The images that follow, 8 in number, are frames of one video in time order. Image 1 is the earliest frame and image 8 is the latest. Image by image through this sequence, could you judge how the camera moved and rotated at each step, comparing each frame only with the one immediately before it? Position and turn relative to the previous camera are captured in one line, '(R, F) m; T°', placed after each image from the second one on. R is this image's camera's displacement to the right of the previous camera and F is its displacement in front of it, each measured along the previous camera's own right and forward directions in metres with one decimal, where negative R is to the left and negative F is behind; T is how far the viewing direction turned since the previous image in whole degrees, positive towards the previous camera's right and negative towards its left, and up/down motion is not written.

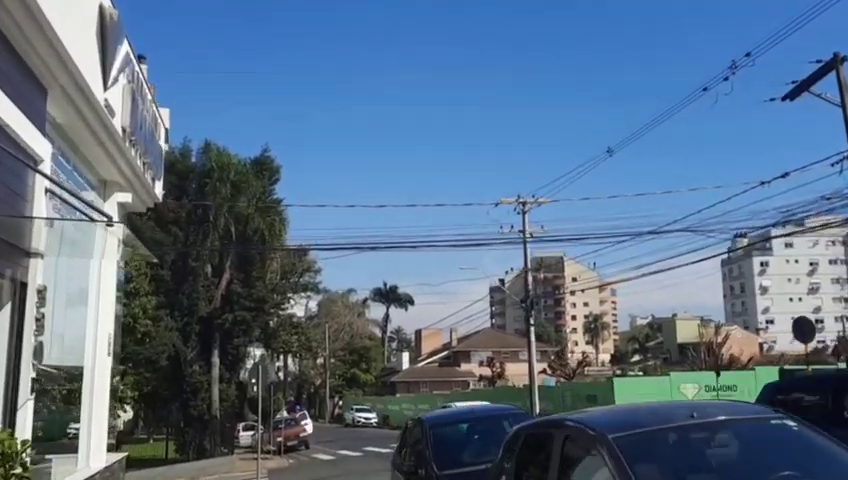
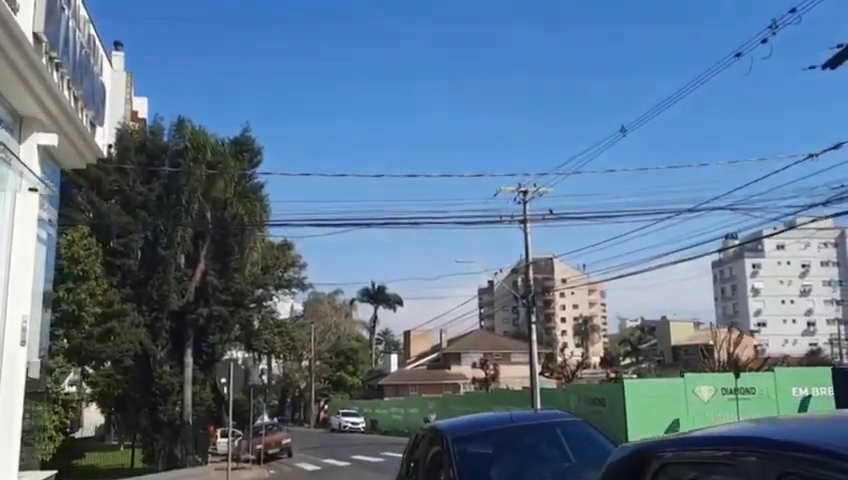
(-0.4, +3.0) m; +1°
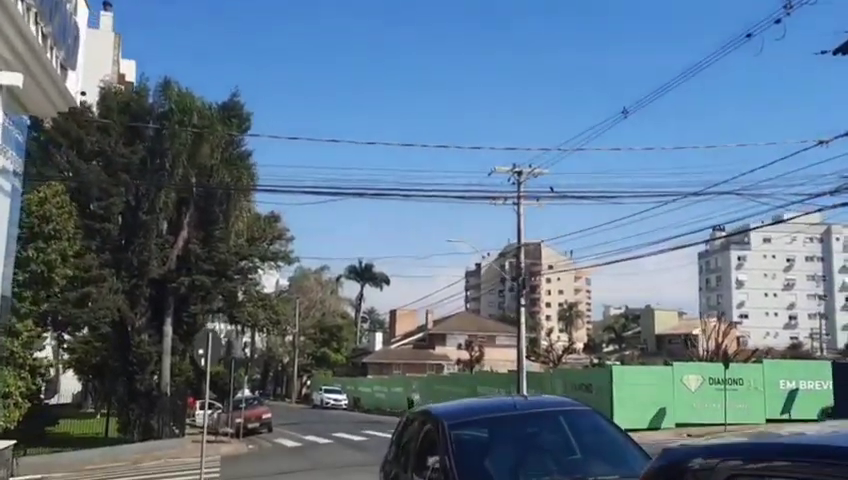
(-0.1, +0.8) m; +1°
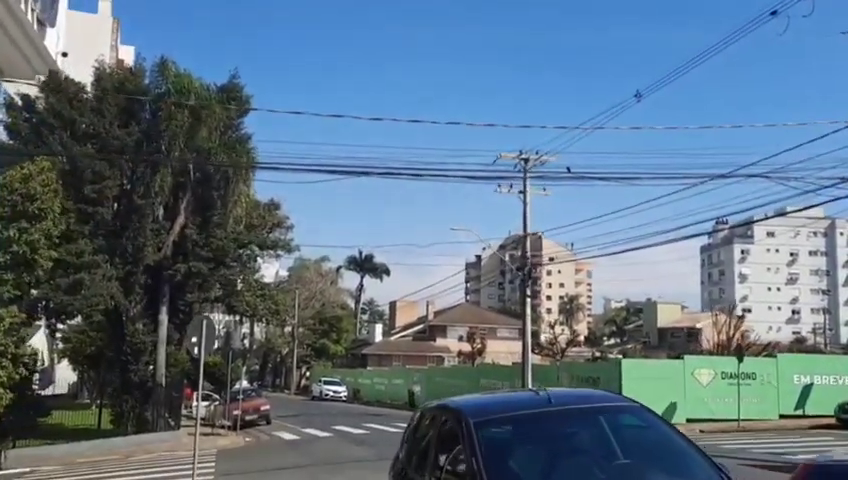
(-0.2, +1.0) m; 0°
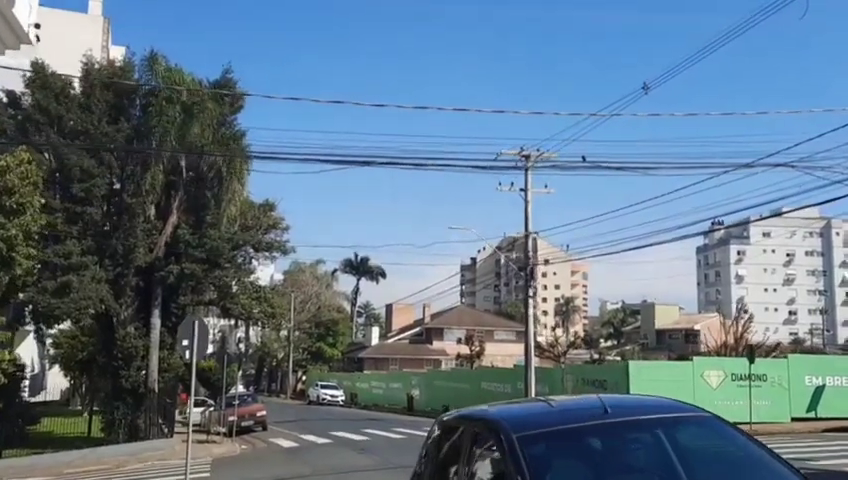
(-0.3, +1.0) m; 0°
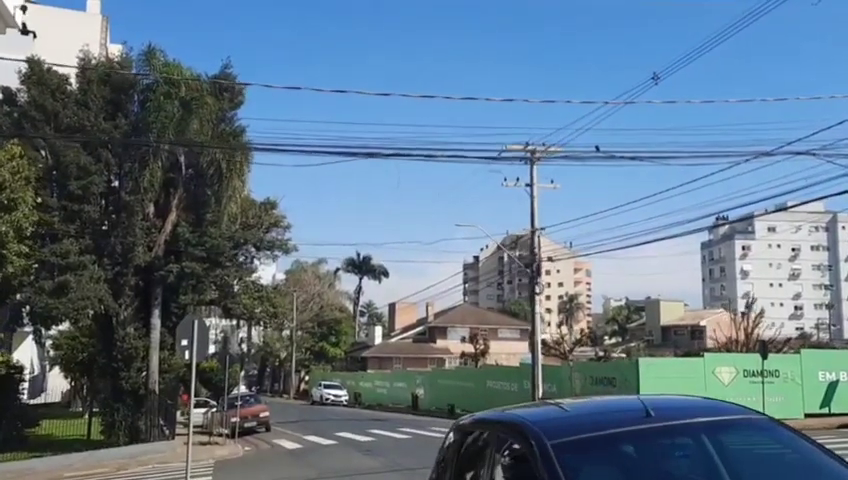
(-0.1, +0.6) m; 0°
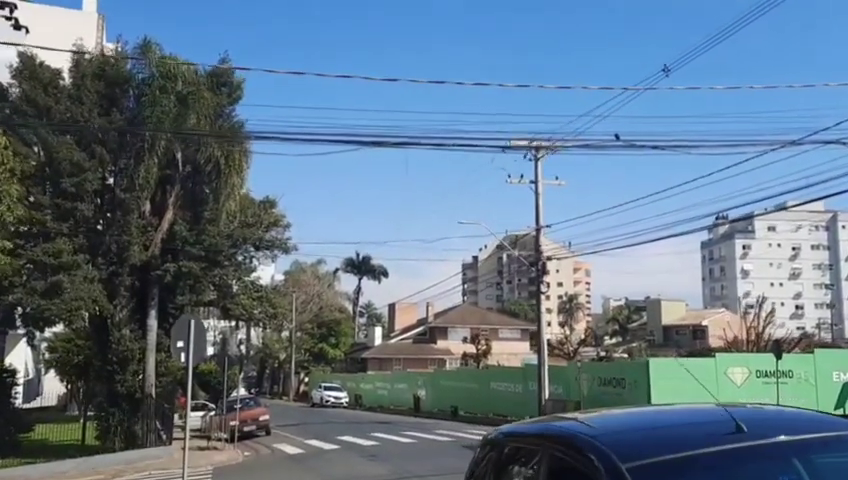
(-0.3, +0.8) m; 0°
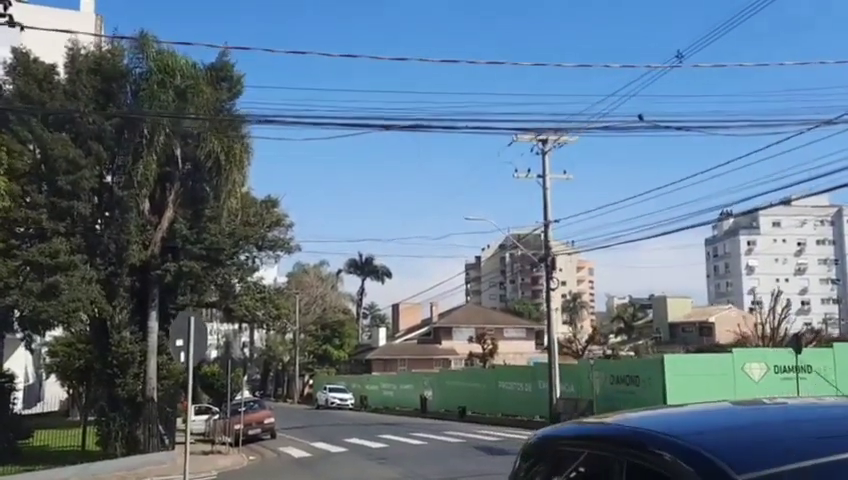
(-0.2, +0.8) m; 0°
